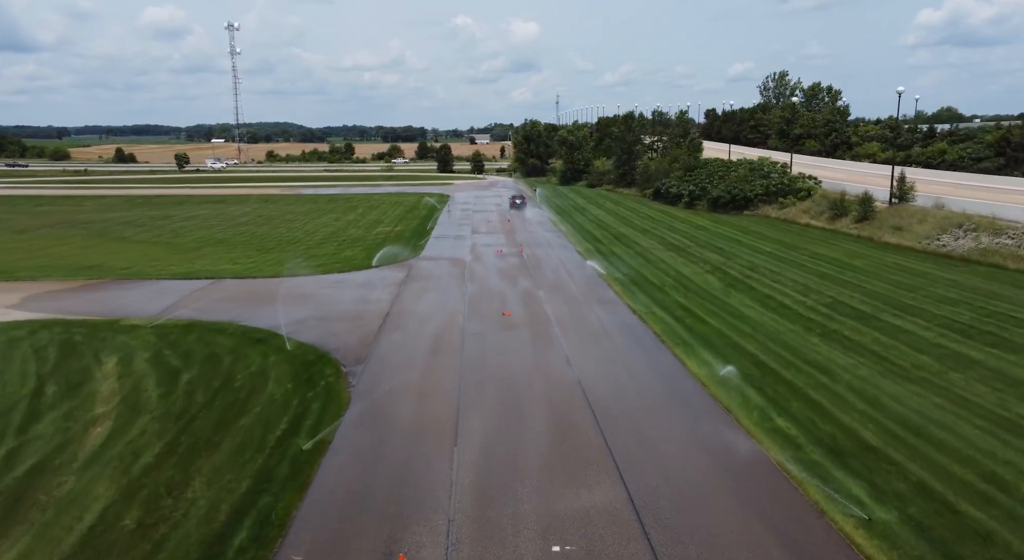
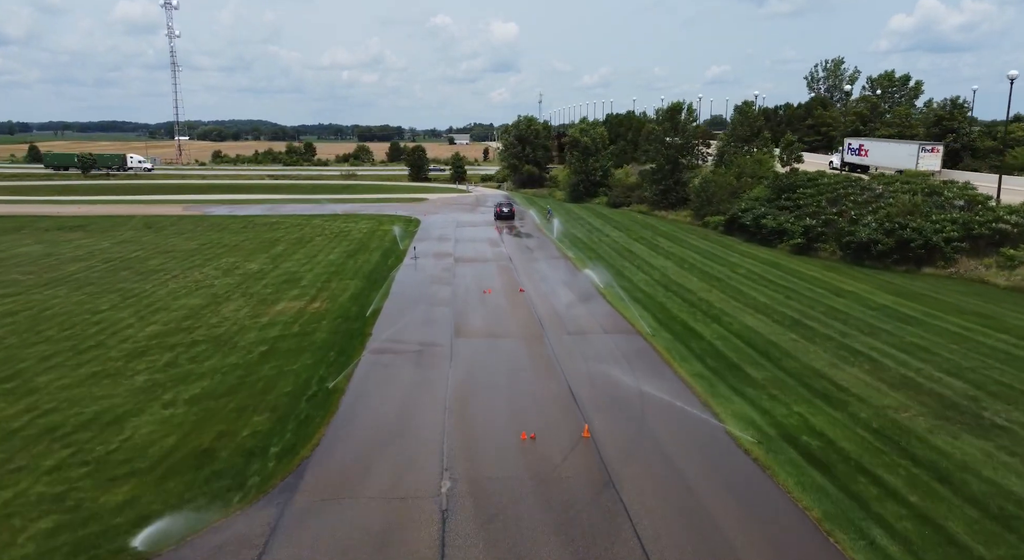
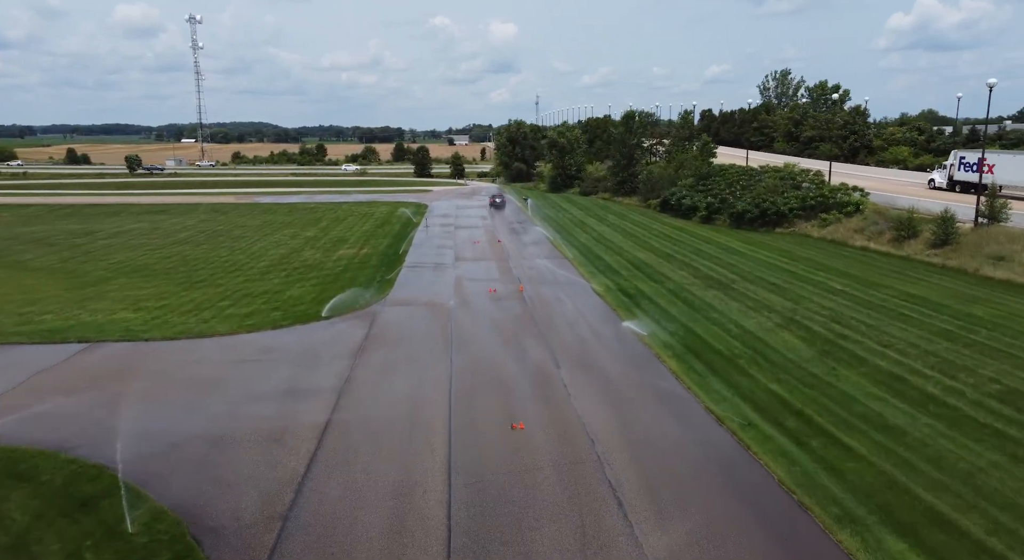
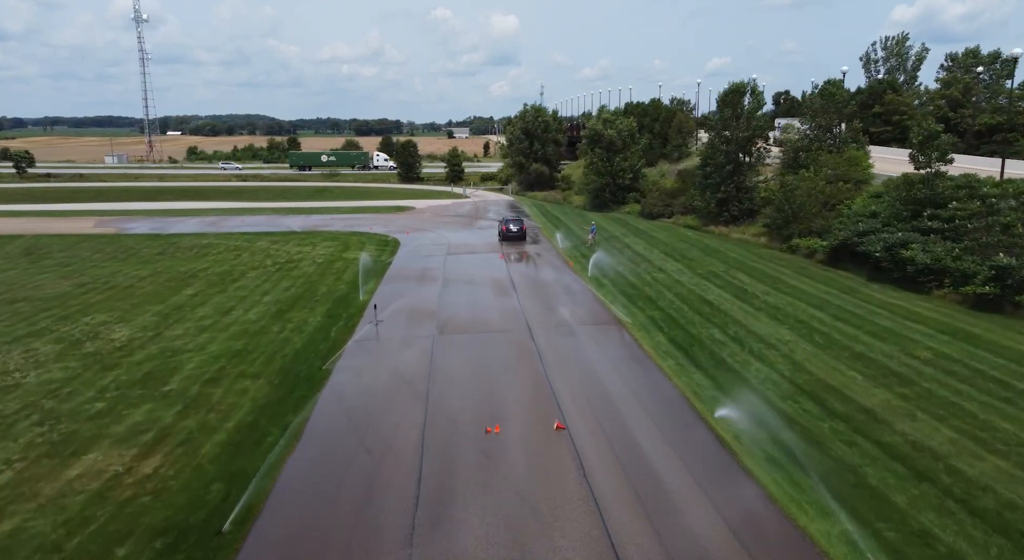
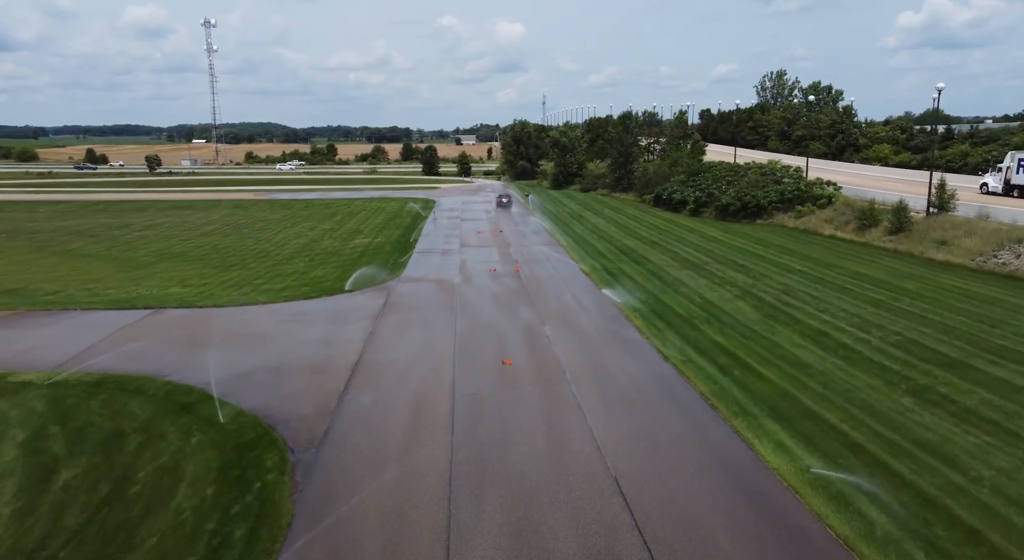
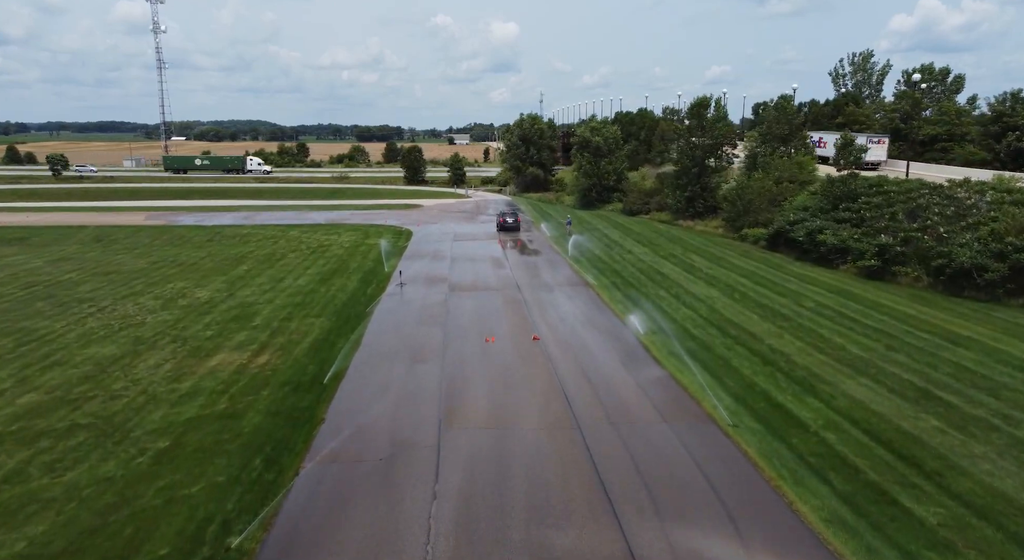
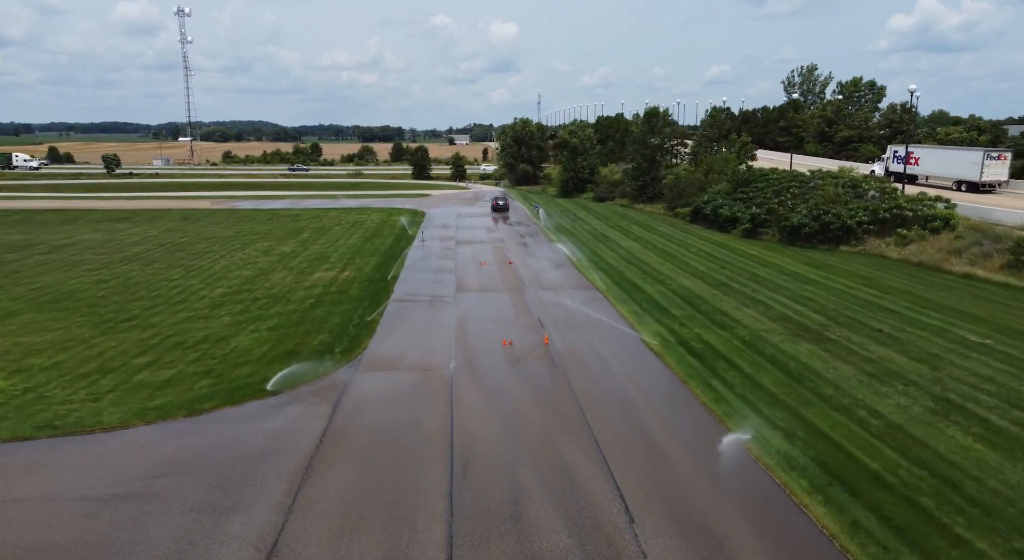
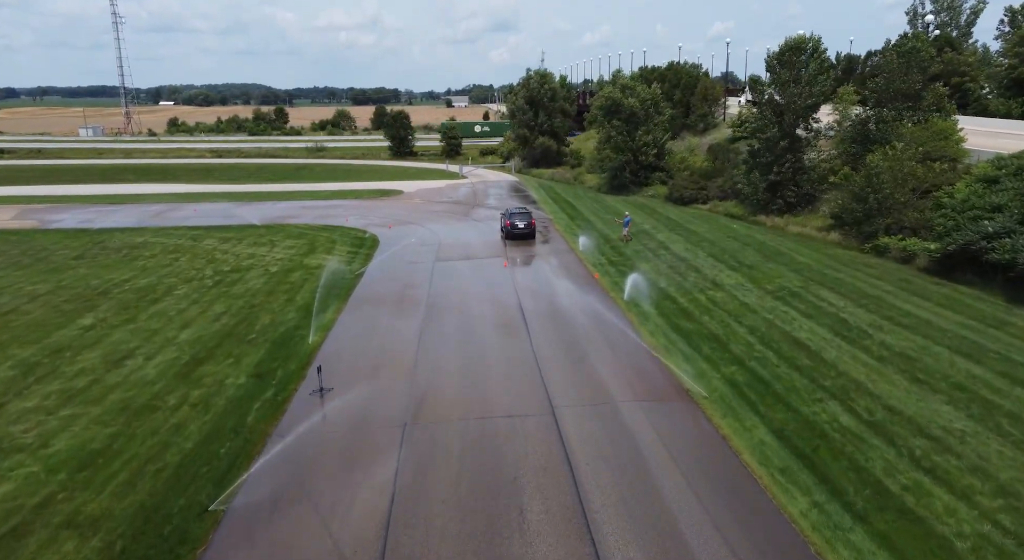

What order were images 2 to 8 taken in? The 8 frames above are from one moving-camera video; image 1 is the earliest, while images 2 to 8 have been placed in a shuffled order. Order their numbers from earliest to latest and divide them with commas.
5, 3, 7, 2, 6, 4, 8
